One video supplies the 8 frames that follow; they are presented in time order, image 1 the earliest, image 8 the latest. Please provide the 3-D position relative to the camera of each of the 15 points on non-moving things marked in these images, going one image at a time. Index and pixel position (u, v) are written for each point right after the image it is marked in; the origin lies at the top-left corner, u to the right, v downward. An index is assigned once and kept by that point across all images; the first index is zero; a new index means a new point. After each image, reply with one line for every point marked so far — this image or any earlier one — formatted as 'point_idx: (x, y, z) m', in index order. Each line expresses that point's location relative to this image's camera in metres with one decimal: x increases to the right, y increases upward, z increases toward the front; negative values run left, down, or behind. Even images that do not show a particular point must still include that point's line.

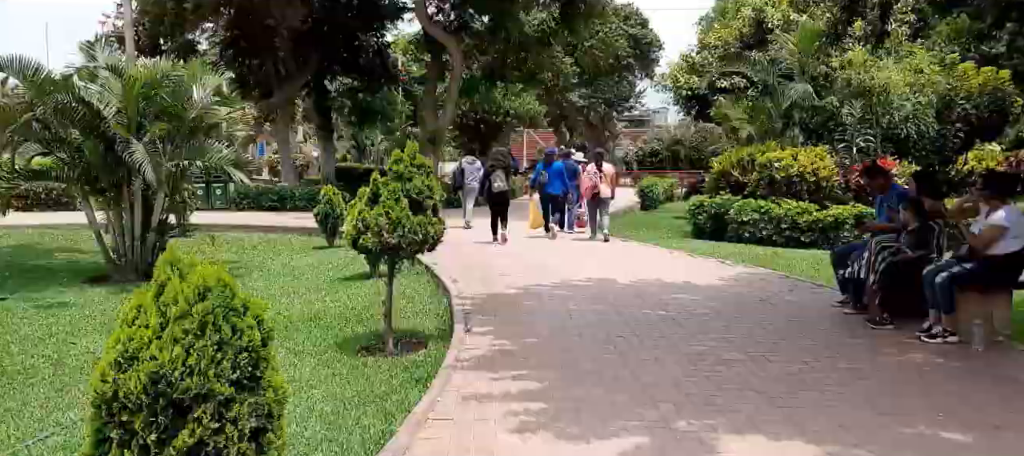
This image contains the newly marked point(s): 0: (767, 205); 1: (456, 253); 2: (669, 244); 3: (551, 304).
0: (+5.0, +0.5, +15.9) m
1: (-0.9, -0.3, +13.5) m
2: (+3.1, -0.3, +16.1) m
3: (+0.4, -0.7, +7.7) m
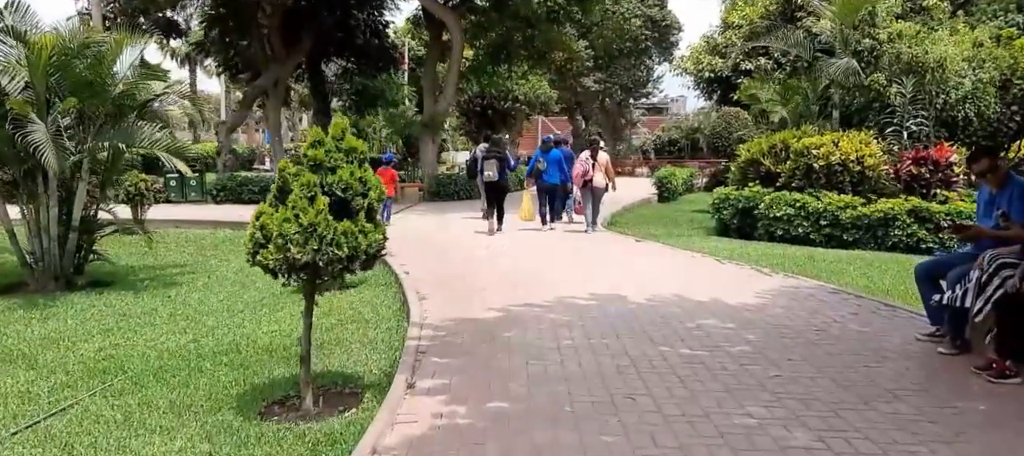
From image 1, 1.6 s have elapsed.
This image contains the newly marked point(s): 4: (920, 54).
0: (+5.0, +0.5, +13.9) m
1: (-1.0, -0.3, +11.6) m
2: (+3.1, -0.3, +14.1) m
3: (+0.2, -0.8, +5.8) m
4: (+7.5, +3.3, +14.9) m
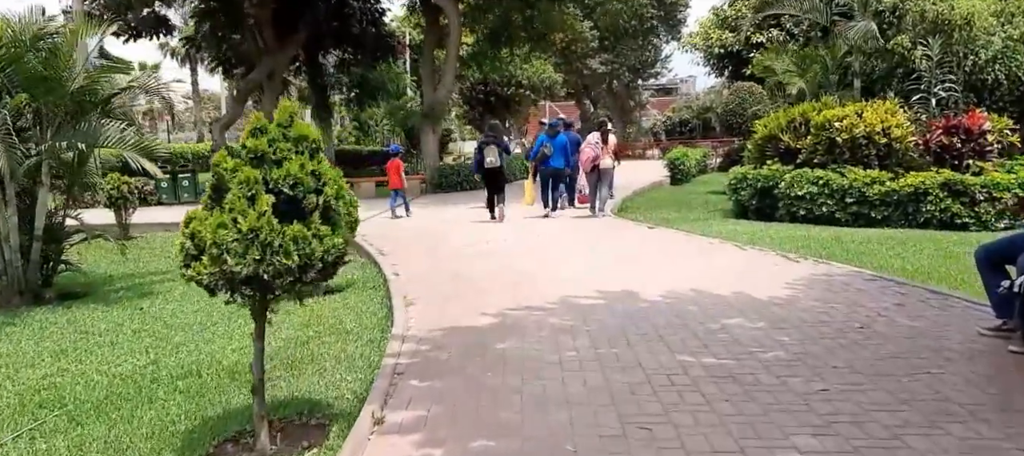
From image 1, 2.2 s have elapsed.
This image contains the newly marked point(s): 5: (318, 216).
0: (+5.1, +0.9, +13.0) m
1: (-1.0, -0.2, +10.9) m
2: (+3.2, 0.0, +13.3) m
3: (+0.1, -0.7, +5.0) m
4: (+7.5, +3.7, +13.9) m
5: (-1.0, +0.1, +4.0) m
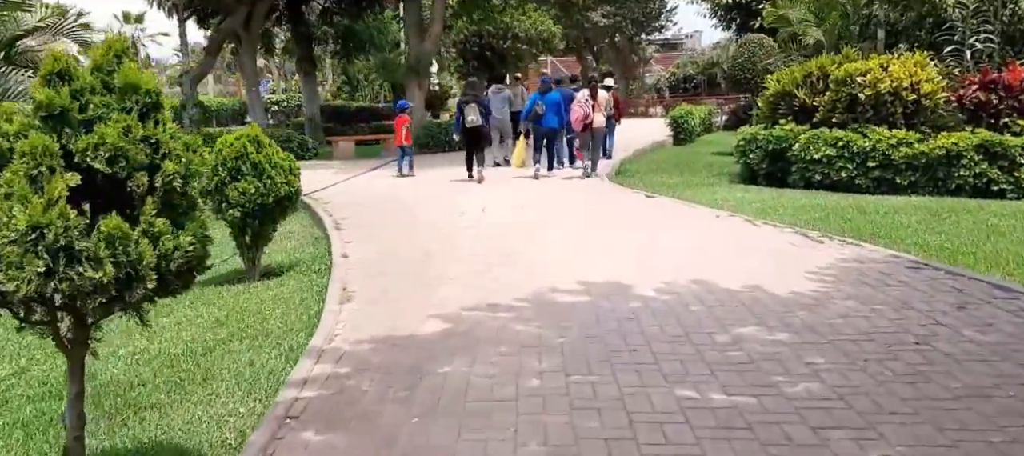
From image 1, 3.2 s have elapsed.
0: (+4.8, +1.3, +11.6) m
1: (-1.2, +0.2, +9.6) m
2: (+2.9, +0.5, +12.0) m
3: (-0.1, -0.7, +3.7) m
4: (+7.2, +4.2, +12.5) m
5: (-1.2, +0.1, +2.7) m
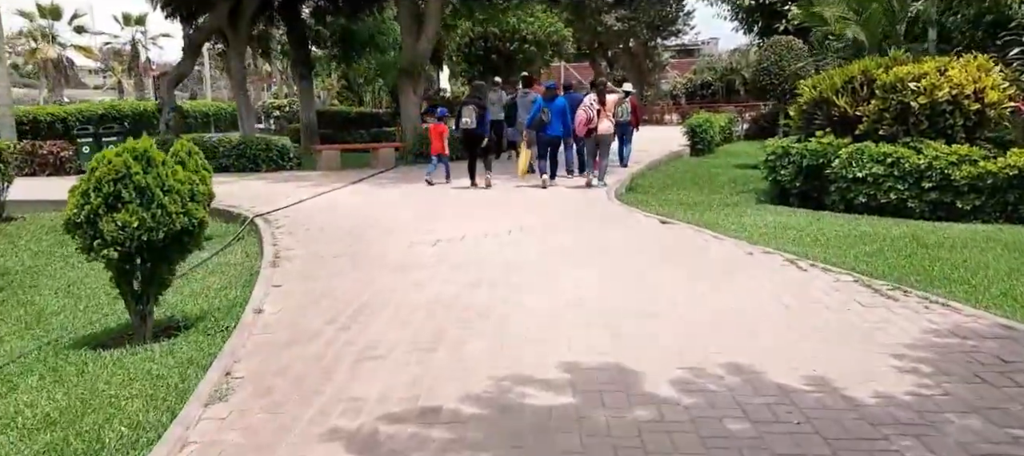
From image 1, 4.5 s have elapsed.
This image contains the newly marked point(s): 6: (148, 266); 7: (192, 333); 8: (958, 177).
0: (+4.7, +0.9, +9.9) m
1: (-1.3, -0.1, +8.0) m
2: (+2.8, +0.1, +10.3) m
3: (-0.3, -0.9, +2.1) m
4: (+7.2, +3.8, +10.7) m
5: (-1.5, -0.2, +1.1) m
6: (-2.3, -0.2, +5.1) m
7: (-2.0, -0.7, +5.1) m
8: (+5.2, +0.6, +9.5) m
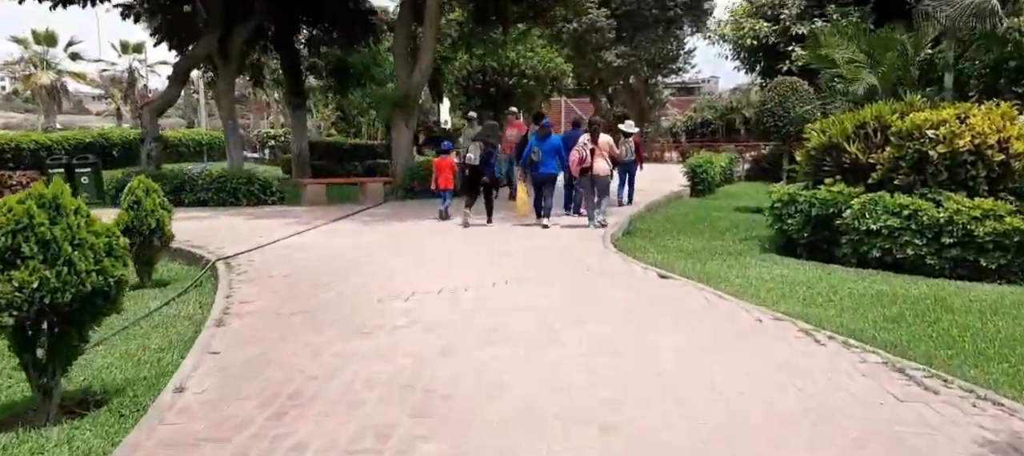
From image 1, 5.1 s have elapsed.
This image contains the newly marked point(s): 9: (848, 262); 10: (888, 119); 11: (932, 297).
0: (+4.6, +0.3, +9.2) m
1: (-1.5, -0.6, +7.2) m
2: (+2.7, -0.5, +9.6) m
3: (-0.5, -1.2, +1.3) m
4: (+7.1, +3.1, +10.1) m
5: (-1.6, -0.4, +0.4) m
6: (-2.4, -0.5, +4.3) m
7: (-2.2, -1.0, +4.3) m
8: (+5.1, -0.1, +8.8) m
9: (+4.1, -0.4, +9.9) m
10: (+4.6, +1.3, +10.1) m
11: (+4.1, -0.7, +7.9) m
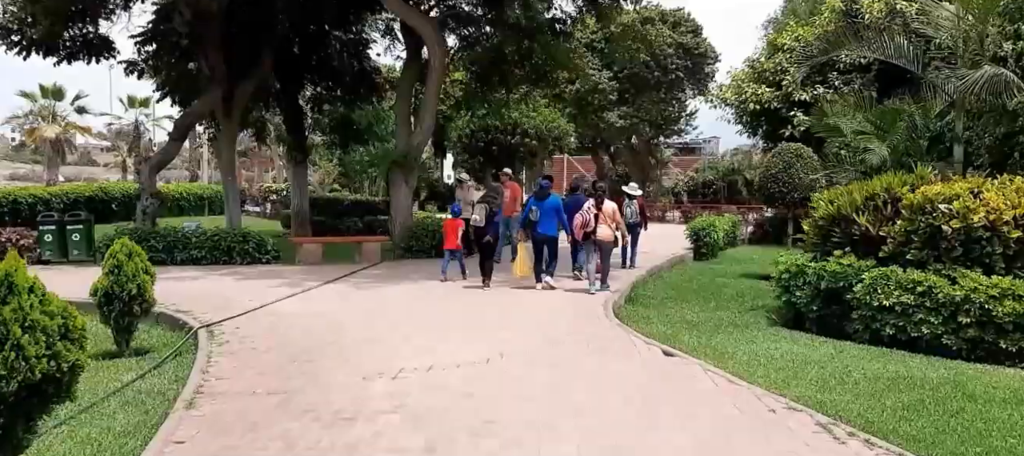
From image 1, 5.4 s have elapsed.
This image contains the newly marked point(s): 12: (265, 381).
0: (+4.6, -0.6, +8.8) m
1: (-1.5, -1.2, +6.8) m
2: (+2.6, -1.3, +9.2) m
3: (-0.6, -1.4, +0.9) m
4: (+7.1, +2.1, +9.9) m
5: (-1.6, -0.5, 0.0) m
6: (-2.5, -0.9, +3.9) m
7: (-2.2, -1.4, +3.9) m
8: (+5.1, -0.9, +8.4) m
9: (+4.1, -1.3, +9.5) m
10: (+4.6, +0.4, +9.8) m
11: (+4.1, -1.4, +7.5) m
12: (-1.9, -1.2, +6.2) m
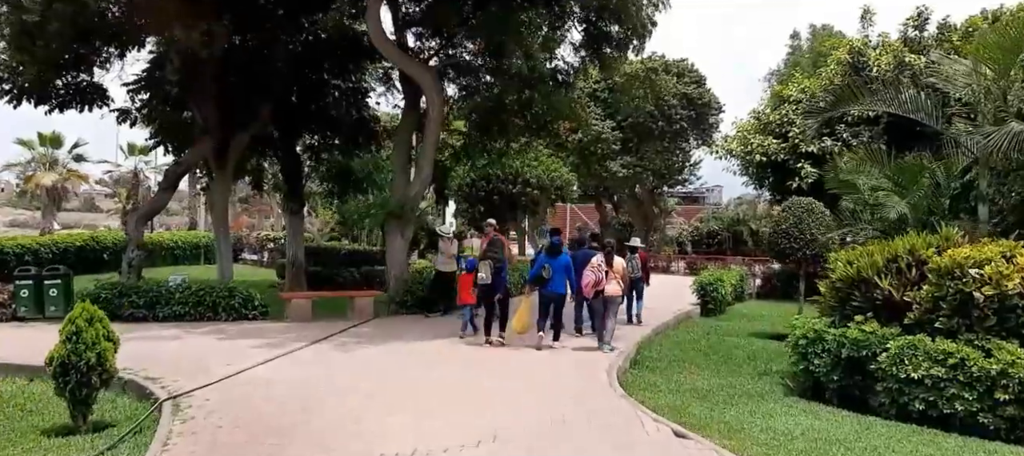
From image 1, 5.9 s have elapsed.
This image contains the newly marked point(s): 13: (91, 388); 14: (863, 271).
0: (+4.5, -1.2, +8.1) m
1: (-1.6, -1.7, +6.1) m
2: (+2.6, -2.0, +8.4) m
3: (-0.6, -1.6, +0.1) m
4: (+7.1, +1.3, +9.4) m
5: (-1.7, -0.6, -0.7) m
6: (-2.5, -1.3, +3.2) m
7: (-2.3, -1.7, +3.2) m
8: (+5.0, -1.5, +7.7) m
9: (+4.1, -2.0, +8.8) m
10: (+4.6, -0.3, +9.1) m
11: (+4.0, -2.0, +6.7) m
12: (-1.9, -1.6, +5.5) m
13: (-3.7, -1.4, +7.2) m
14: (+4.1, -0.5, +9.5) m
